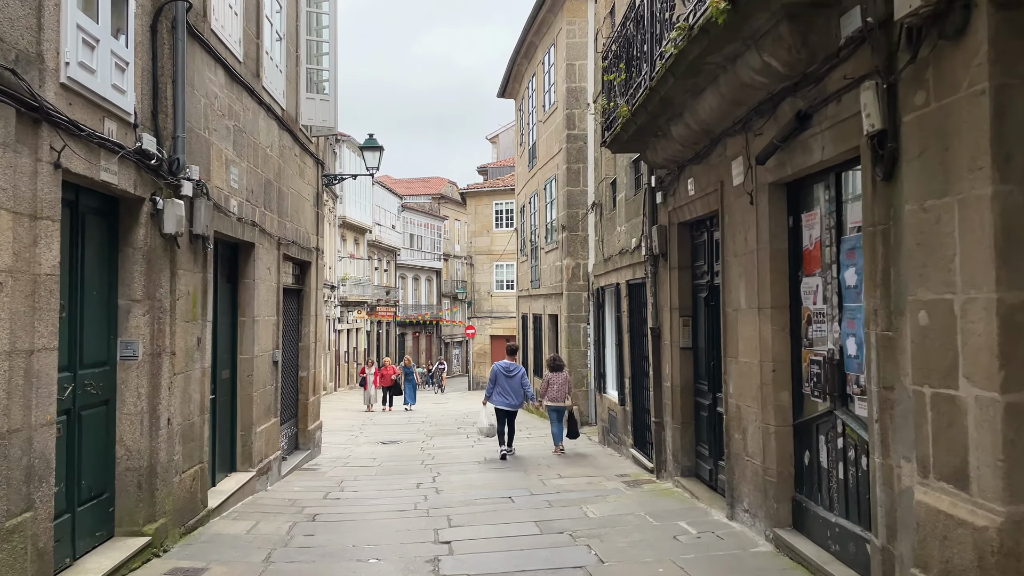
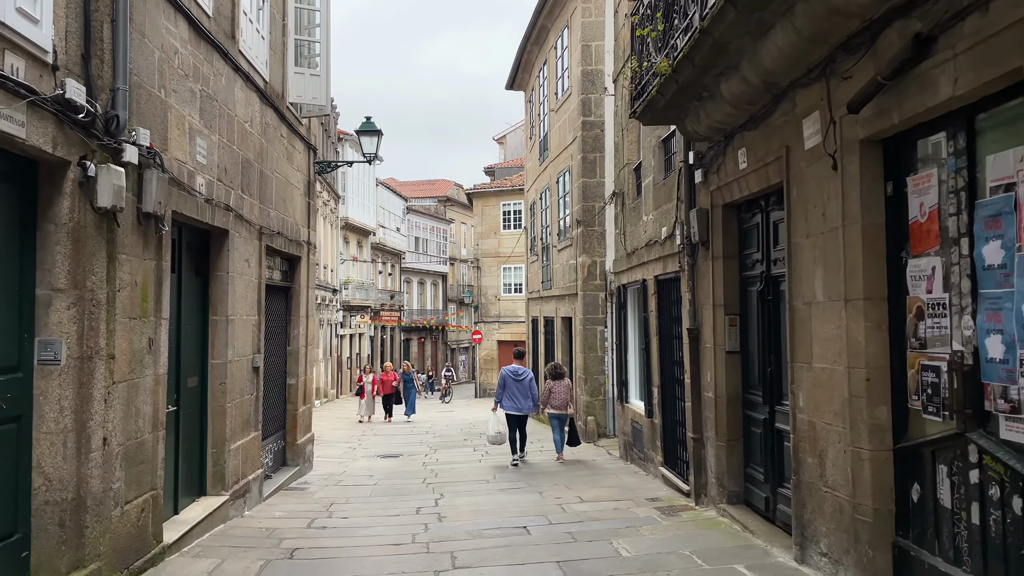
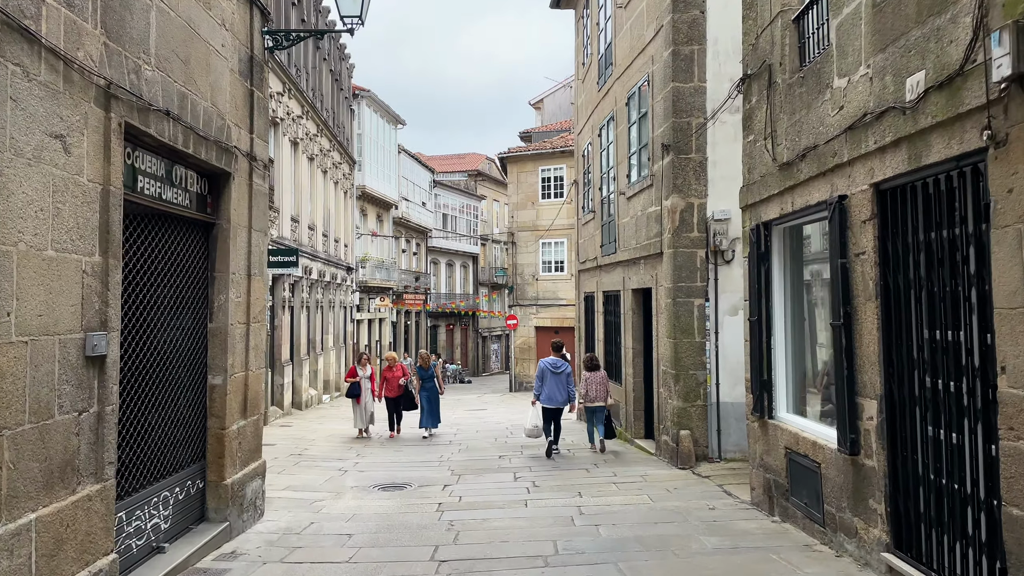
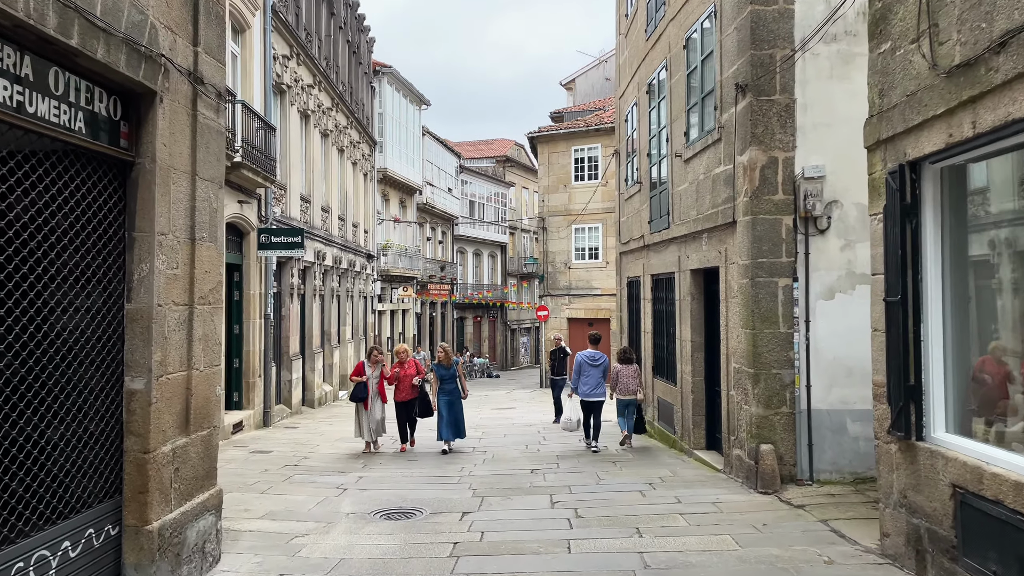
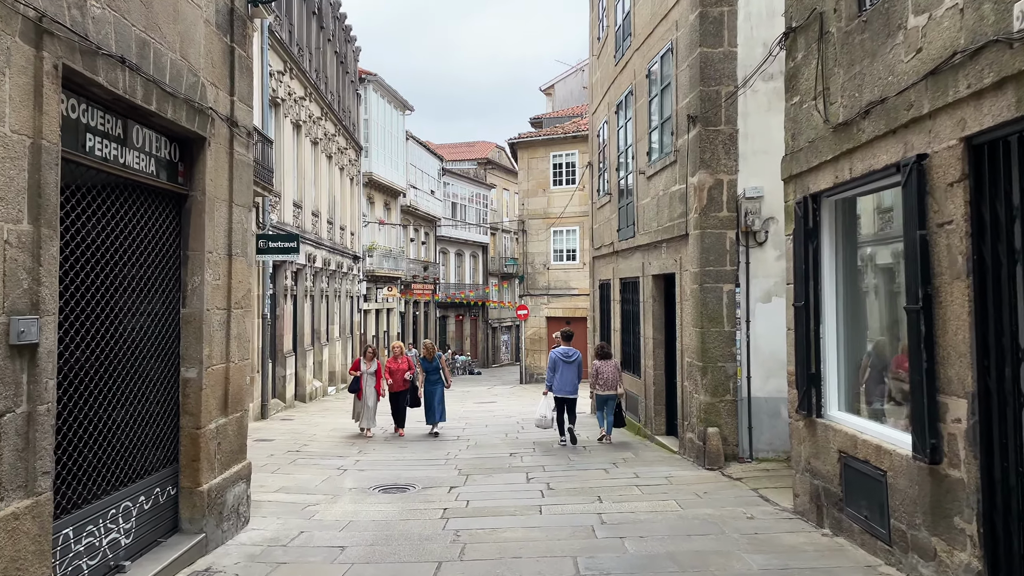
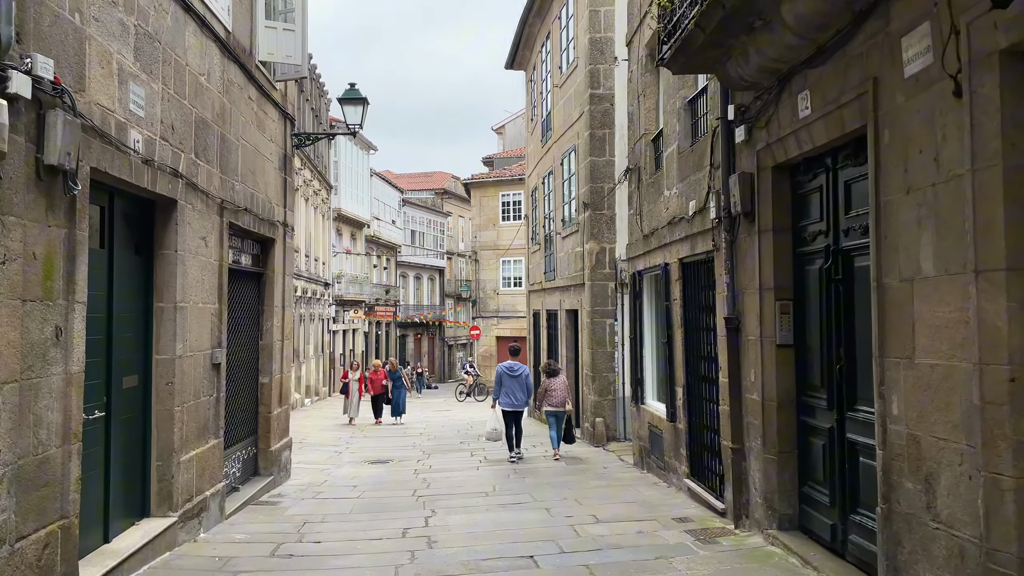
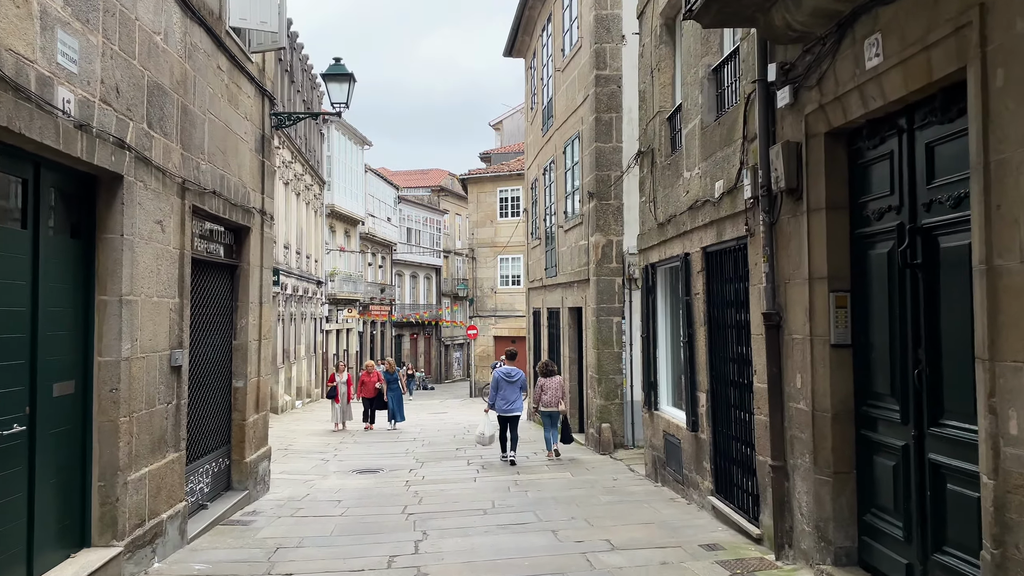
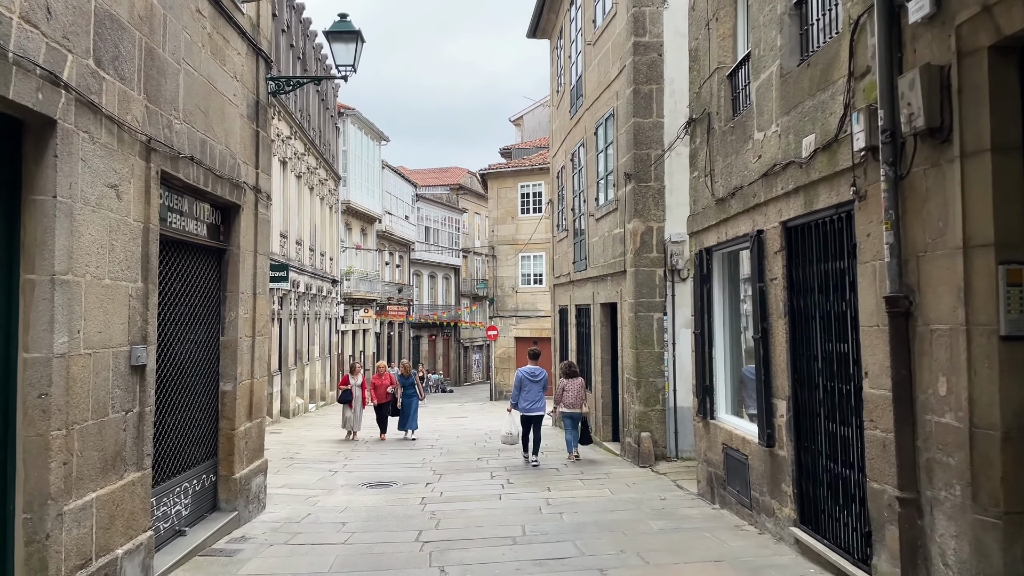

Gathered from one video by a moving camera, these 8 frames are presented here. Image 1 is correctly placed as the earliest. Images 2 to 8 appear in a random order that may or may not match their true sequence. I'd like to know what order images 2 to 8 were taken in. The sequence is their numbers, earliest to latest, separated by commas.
2, 6, 7, 8, 3, 5, 4
